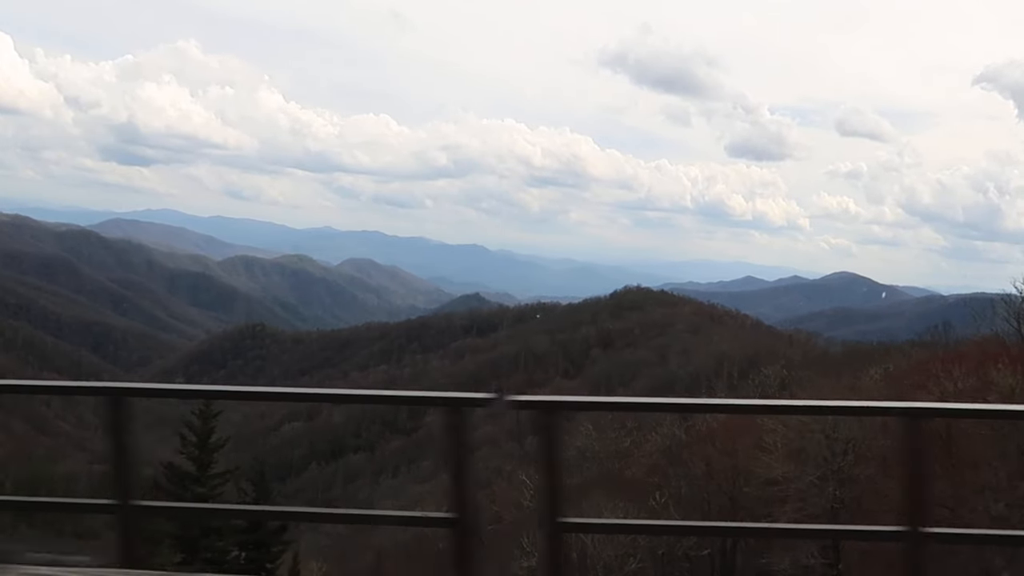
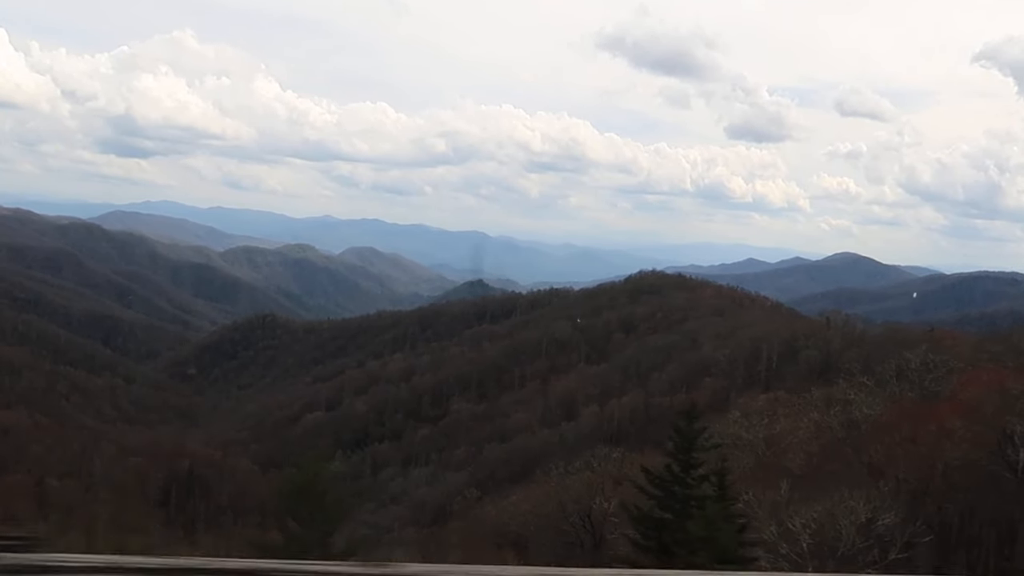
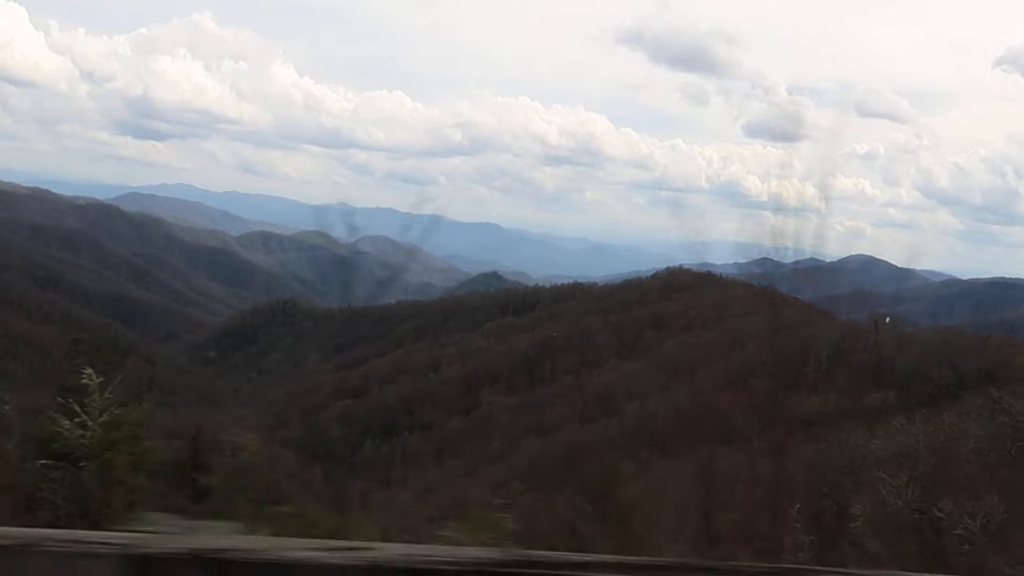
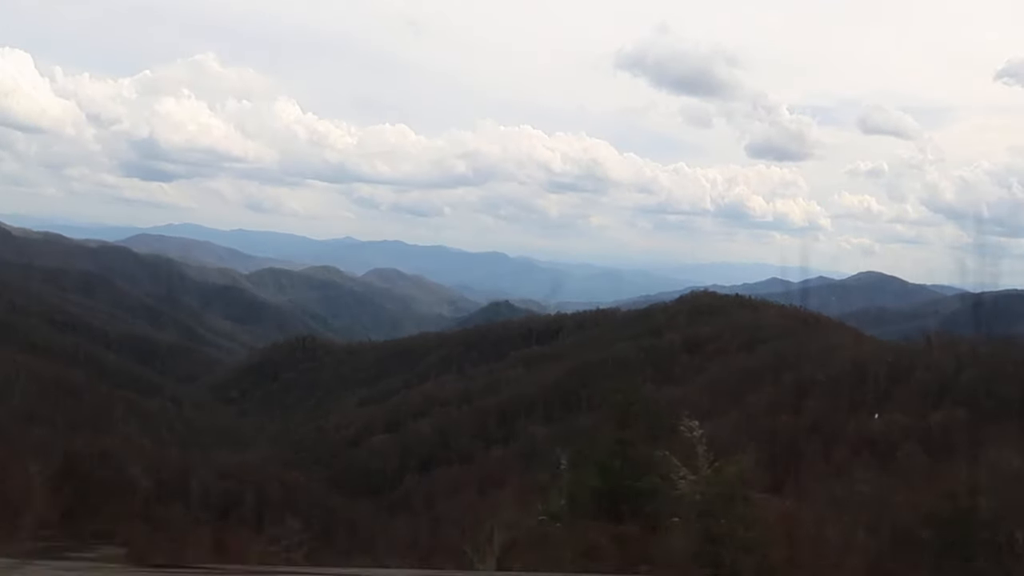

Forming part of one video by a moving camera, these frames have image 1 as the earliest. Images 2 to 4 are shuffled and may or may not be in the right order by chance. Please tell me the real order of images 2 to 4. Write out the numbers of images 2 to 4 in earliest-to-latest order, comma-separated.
2, 3, 4
